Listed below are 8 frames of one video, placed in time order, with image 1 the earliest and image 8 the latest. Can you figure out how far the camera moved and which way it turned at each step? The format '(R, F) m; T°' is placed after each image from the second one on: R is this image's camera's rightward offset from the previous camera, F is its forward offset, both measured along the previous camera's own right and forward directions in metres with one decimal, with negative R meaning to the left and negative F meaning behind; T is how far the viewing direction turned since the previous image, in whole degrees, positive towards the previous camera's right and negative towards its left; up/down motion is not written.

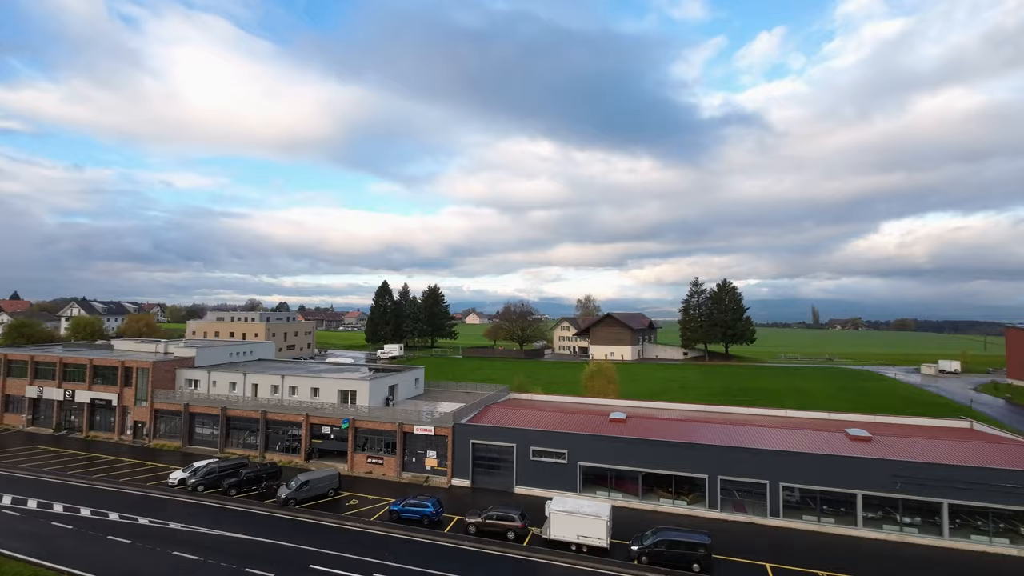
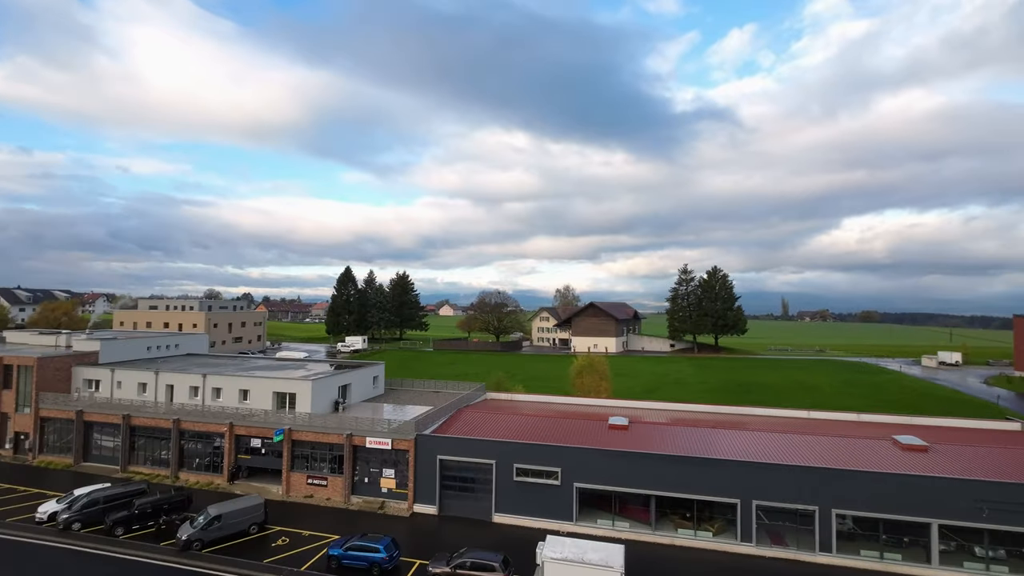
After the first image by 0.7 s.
(-0.3, +7.1) m; +3°
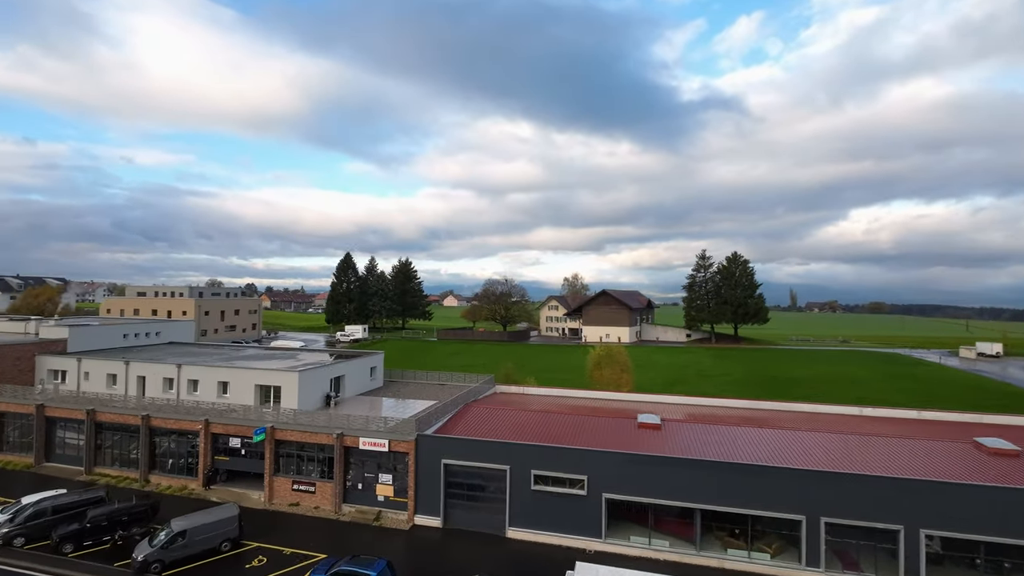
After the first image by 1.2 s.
(-0.6, +4.0) m; 0°
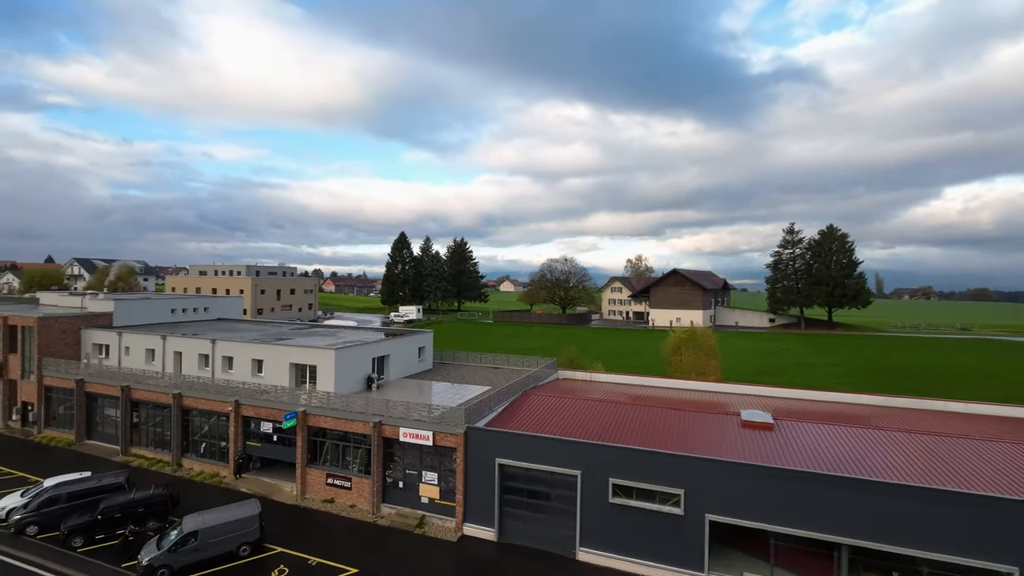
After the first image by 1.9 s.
(-0.6, +4.7) m; -7°
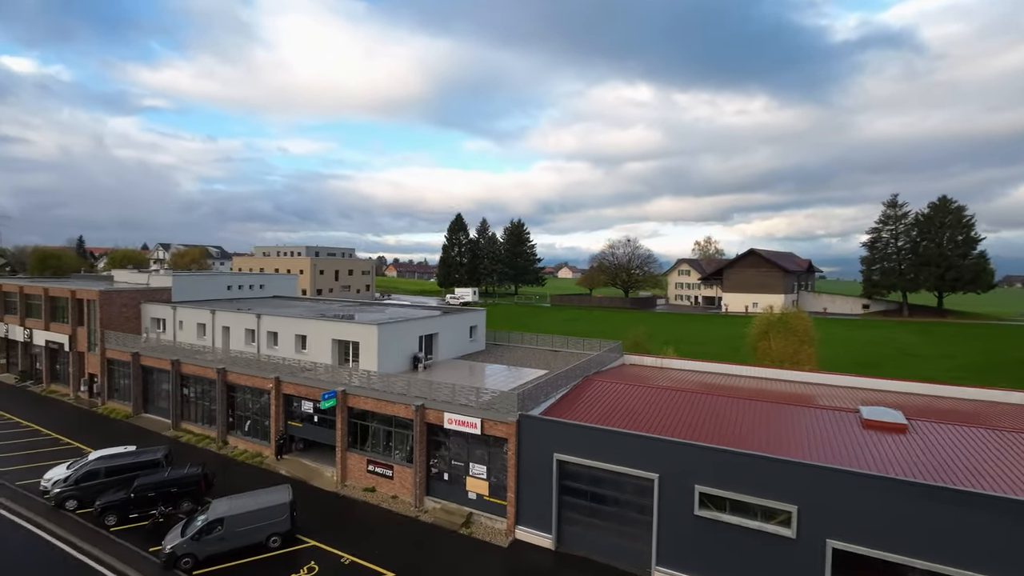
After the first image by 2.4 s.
(-0.1, +3.0) m; -7°
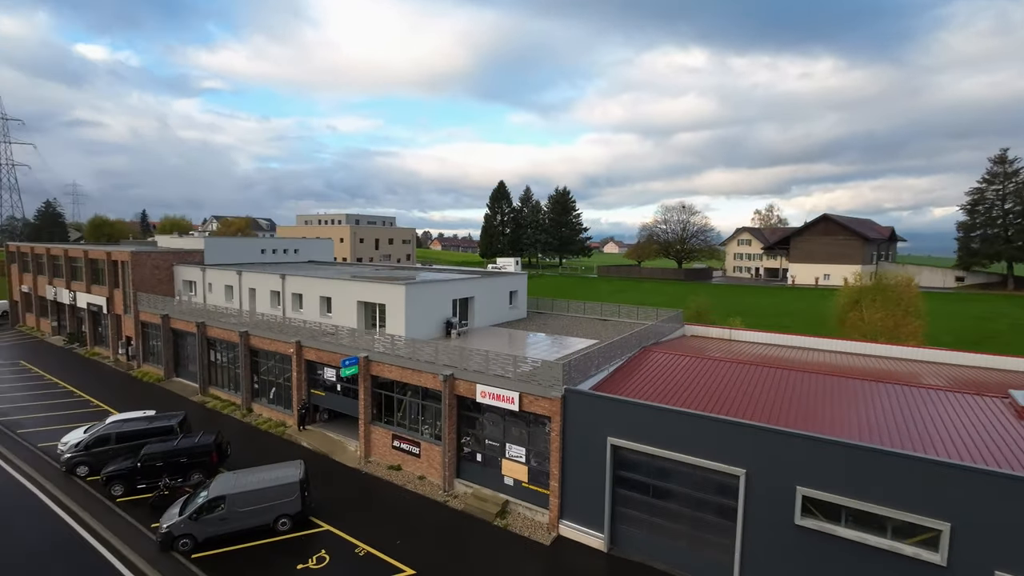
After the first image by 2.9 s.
(0.0, +3.0) m; -5°
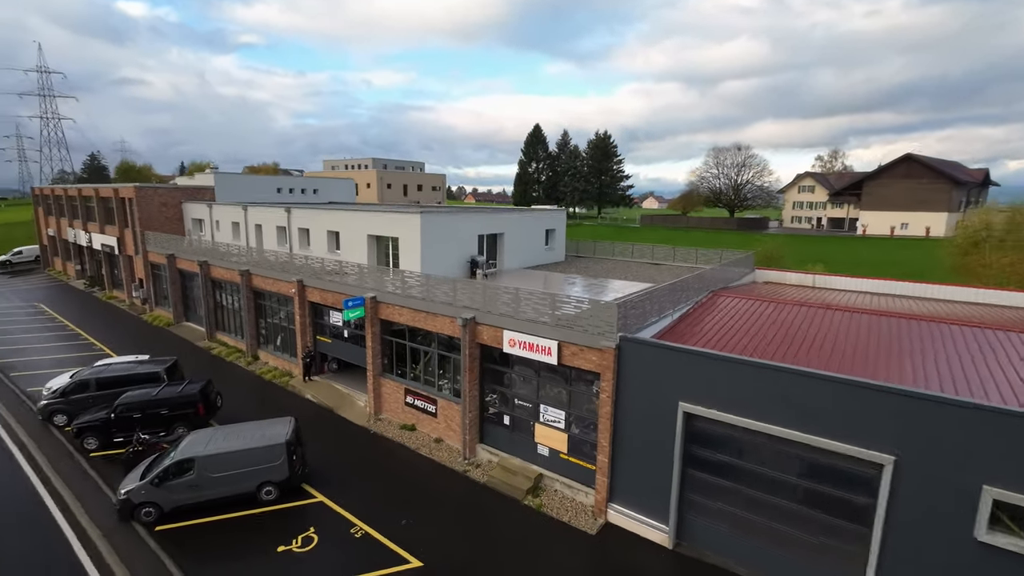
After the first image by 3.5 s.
(-0.1, +3.4) m; -4°
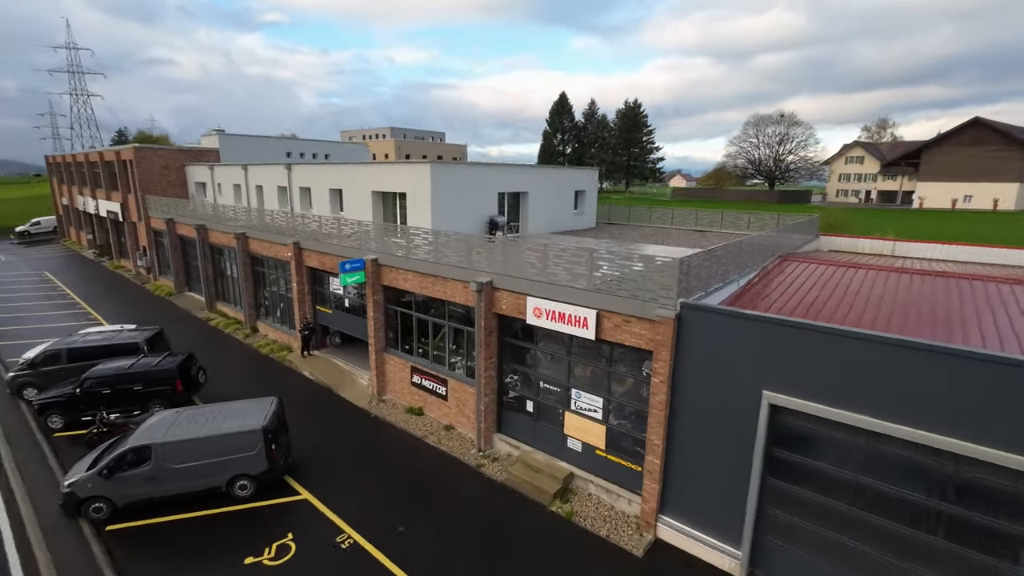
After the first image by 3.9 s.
(-0.1, +2.4) m; -3°
